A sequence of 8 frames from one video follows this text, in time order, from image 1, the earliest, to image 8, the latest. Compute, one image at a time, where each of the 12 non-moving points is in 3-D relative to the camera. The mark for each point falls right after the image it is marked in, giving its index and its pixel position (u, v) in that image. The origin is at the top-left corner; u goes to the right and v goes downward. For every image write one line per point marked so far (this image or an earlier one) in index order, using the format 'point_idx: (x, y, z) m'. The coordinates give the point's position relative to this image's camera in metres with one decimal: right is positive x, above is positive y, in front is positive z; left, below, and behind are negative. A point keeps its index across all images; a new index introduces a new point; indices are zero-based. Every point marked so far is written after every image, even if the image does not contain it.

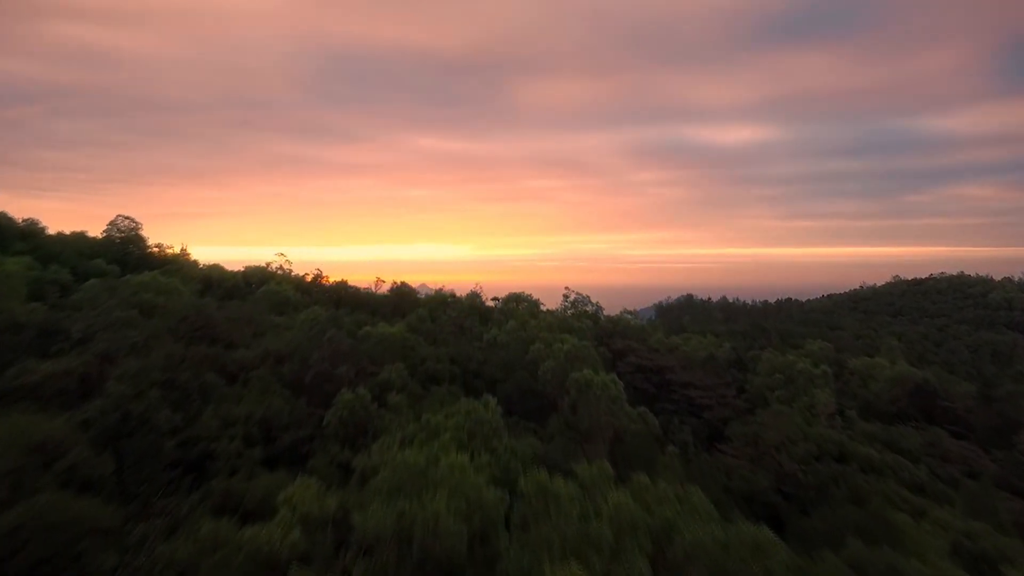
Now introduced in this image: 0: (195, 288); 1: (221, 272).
0: (-4.8, 0.0, +9.9) m
1: (-5.5, +0.3, +12.5) m
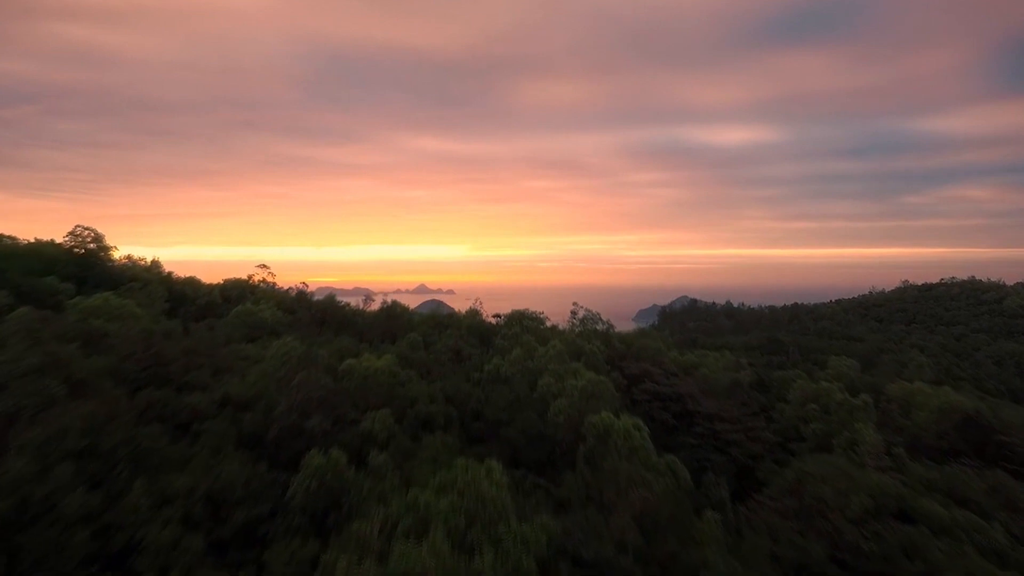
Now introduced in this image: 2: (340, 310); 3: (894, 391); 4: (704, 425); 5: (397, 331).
0: (-4.7, -0.3, +8.8) m
1: (-5.4, 0.0, +11.4) m
2: (-2.7, -0.4, +10.4) m
3: (+6.1, -1.6, +10.6) m
4: (+2.7, -1.9, +9.3) m
5: (-1.6, -0.6, +9.1) m
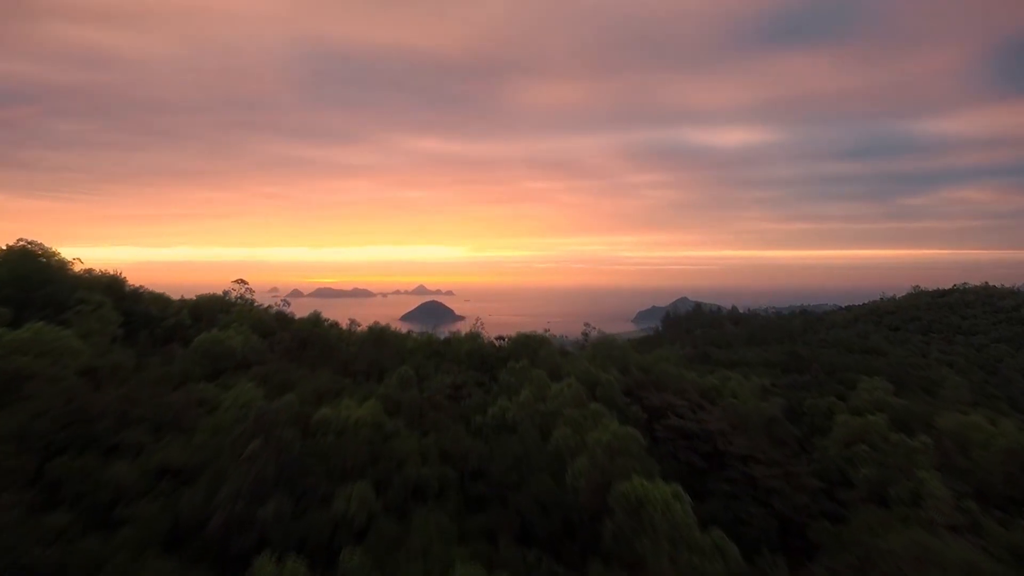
0: (-4.6, -0.6, +7.6) m
1: (-5.3, -0.3, +10.2) m
2: (-2.6, -0.6, +9.2) m
3: (+6.2, -1.9, +9.4) m
4: (+2.8, -2.2, +8.1) m
5: (-1.5, -0.9, +7.9) m
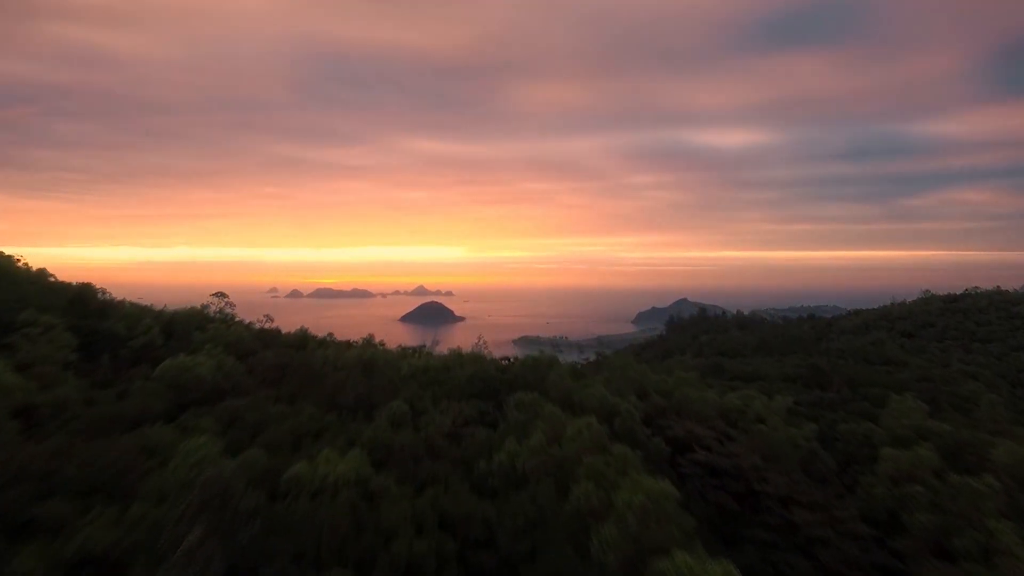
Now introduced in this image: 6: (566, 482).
0: (-4.5, -0.8, +6.6) m
1: (-5.3, -0.5, +9.2) m
2: (-2.5, -0.9, +8.2) m
3: (+6.3, -2.2, +8.5) m
4: (+2.8, -2.4, +7.2) m
5: (-1.4, -1.1, +6.9) m
6: (+0.4, -1.5, +5.3) m
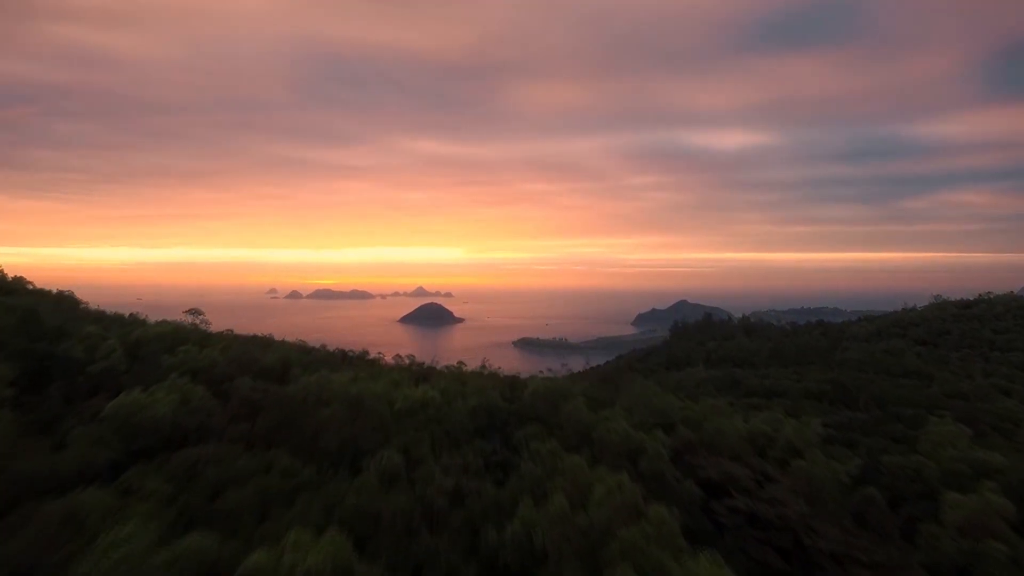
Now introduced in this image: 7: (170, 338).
0: (-4.4, -1.0, +5.6) m
1: (-5.1, -0.7, +8.2) m
2: (-2.4, -1.1, +7.2) m
3: (+6.4, -2.4, +7.4) m
4: (+3.0, -2.6, +6.1) m
5: (-1.3, -1.3, +5.9) m
6: (+0.5, -1.7, +4.3) m
7: (-4.6, -0.7, +9.0) m
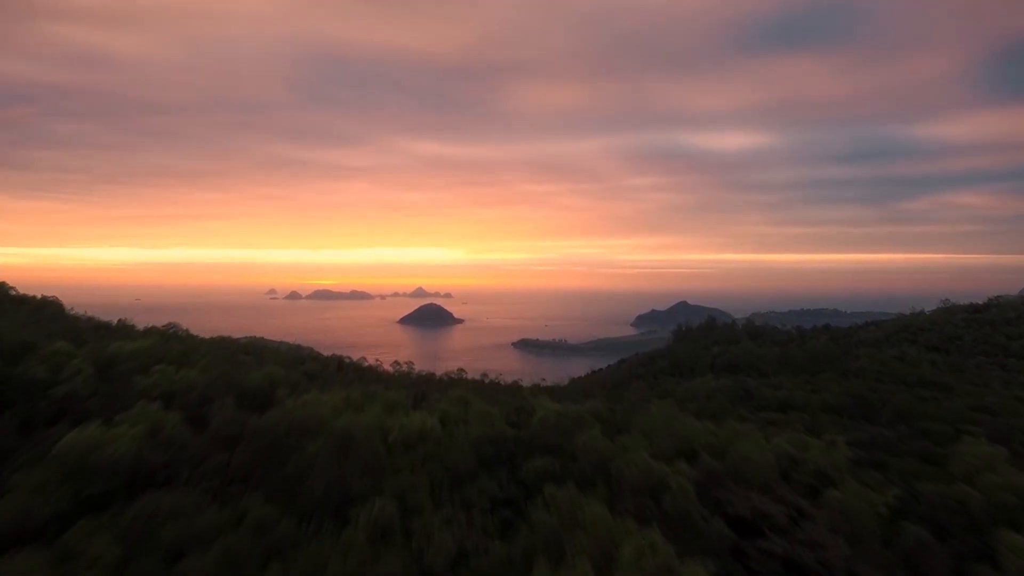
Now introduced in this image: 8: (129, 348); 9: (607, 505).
0: (-4.4, -1.1, +4.9) m
1: (-5.1, -0.8, +7.5) m
2: (-2.4, -1.2, +6.5) m
3: (+6.5, -2.6, +6.7) m
4: (+3.0, -2.8, +5.4) m
5: (-1.2, -1.5, +5.1) m
6: (+0.6, -1.9, +3.5) m
7: (-4.6, -0.8, +8.3) m
8: (-4.9, -0.8, +8.5) m
9: (+0.8, -1.7, +5.4) m
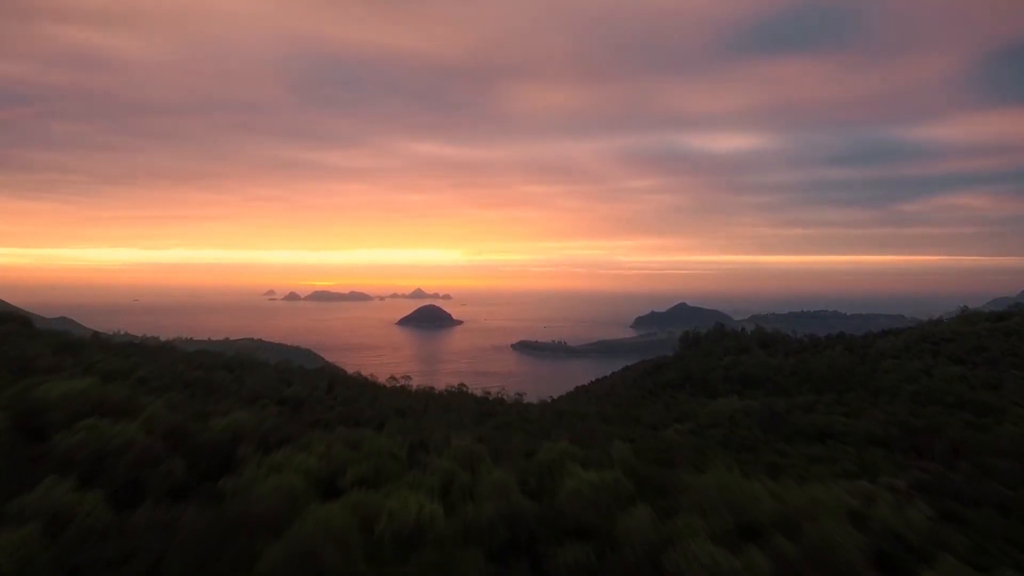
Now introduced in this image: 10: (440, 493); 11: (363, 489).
0: (-4.2, -1.4, +3.3) m
1: (-4.9, -1.2, +6.0) m
2: (-2.2, -1.5, +5.0) m
3: (+6.6, -2.9, +5.2) m
4: (+3.2, -3.1, +3.9) m
5: (-1.0, -1.8, +3.6) m
6: (+0.8, -2.2, +2.0) m
7: (-4.4, -1.1, +6.8) m
8: (-4.7, -1.1, +6.9) m
9: (+1.0, -2.0, +3.9) m
10: (-0.6, -1.7, +5.8) m
11: (-1.3, -1.7, +5.7) m
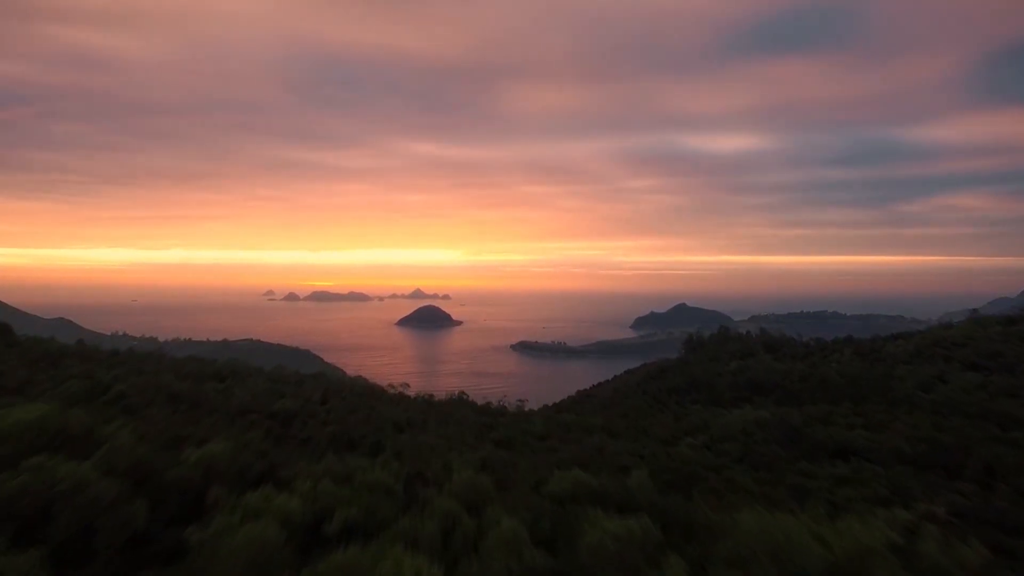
0: (-4.1, -1.6, +2.6) m
1: (-4.8, -1.3, +5.2) m
2: (-2.1, -1.7, +4.2) m
3: (+6.7, -3.0, +4.4) m
4: (+3.3, -3.3, +3.1) m
5: (-0.9, -1.9, +2.9) m
6: (+0.9, -2.4, +1.2) m
7: (-4.3, -1.3, +6.0) m
8: (-4.6, -1.2, +6.2) m
9: (+1.1, -2.1, +3.1) m
10: (-0.5, -1.9, +5.0) m
11: (-1.2, -1.8, +4.9) m
